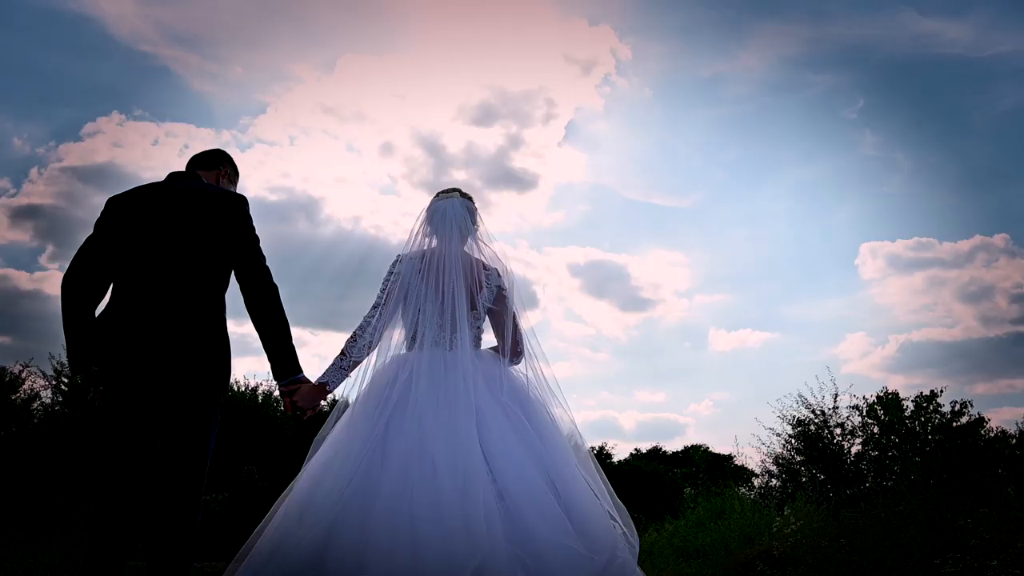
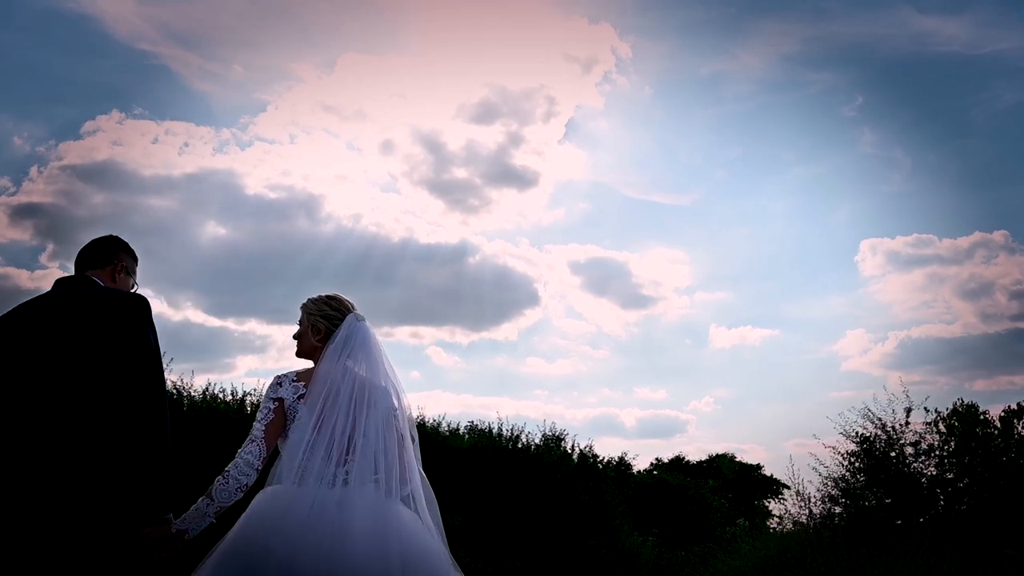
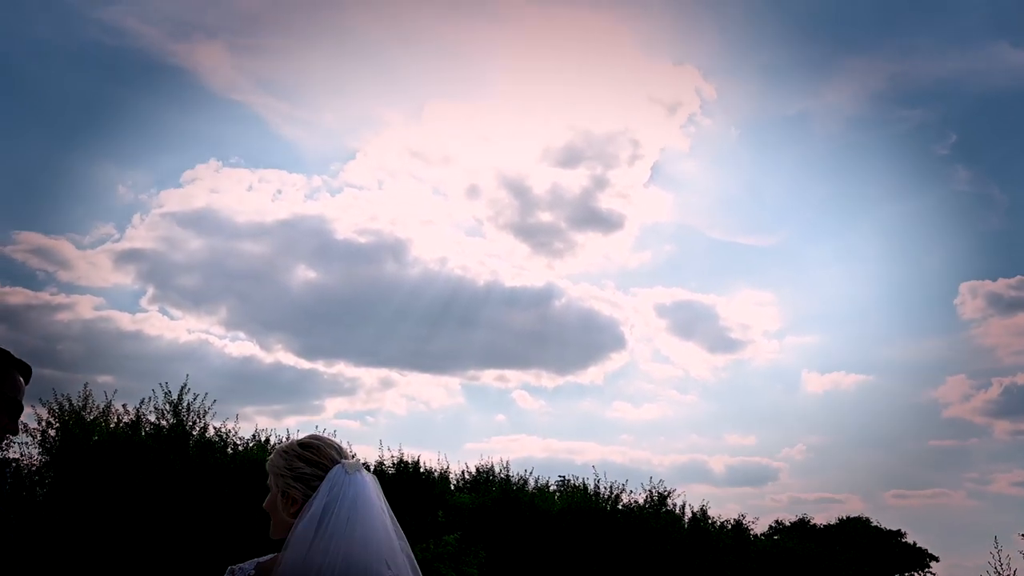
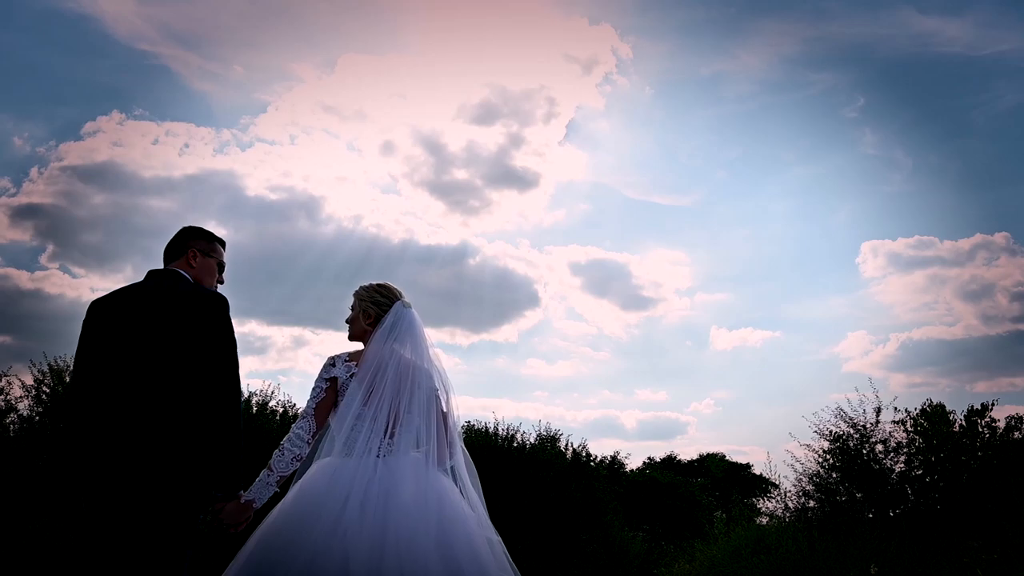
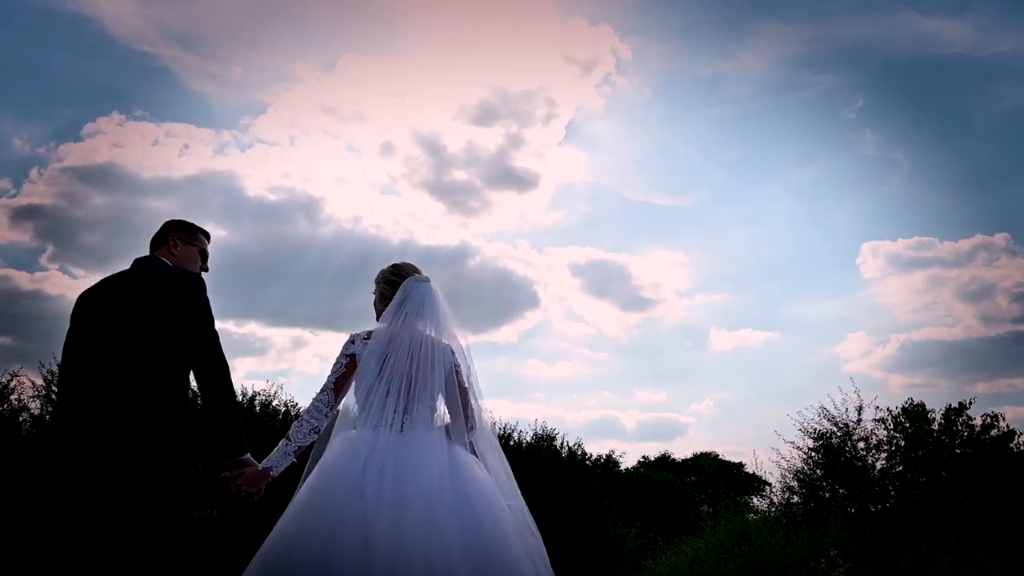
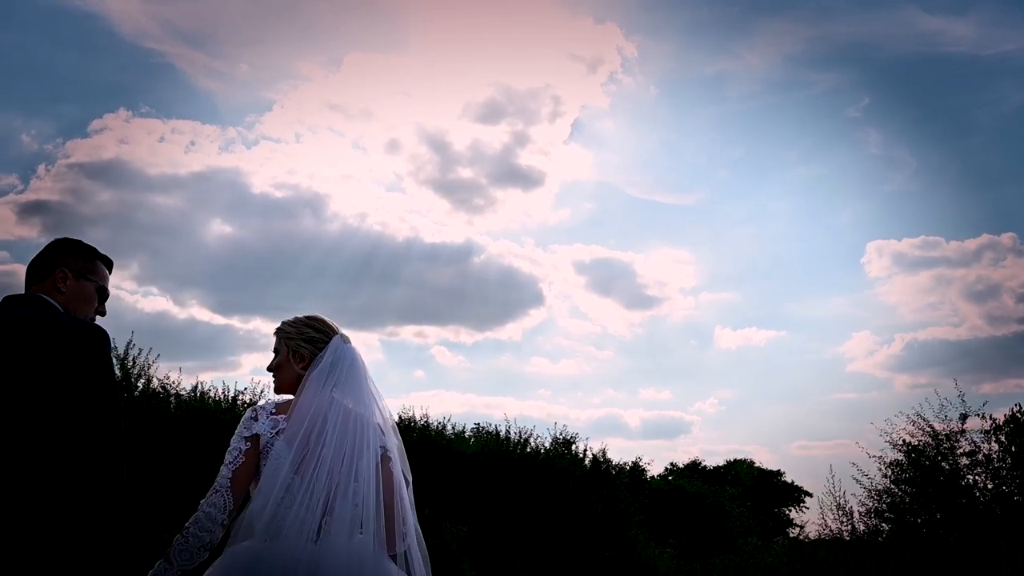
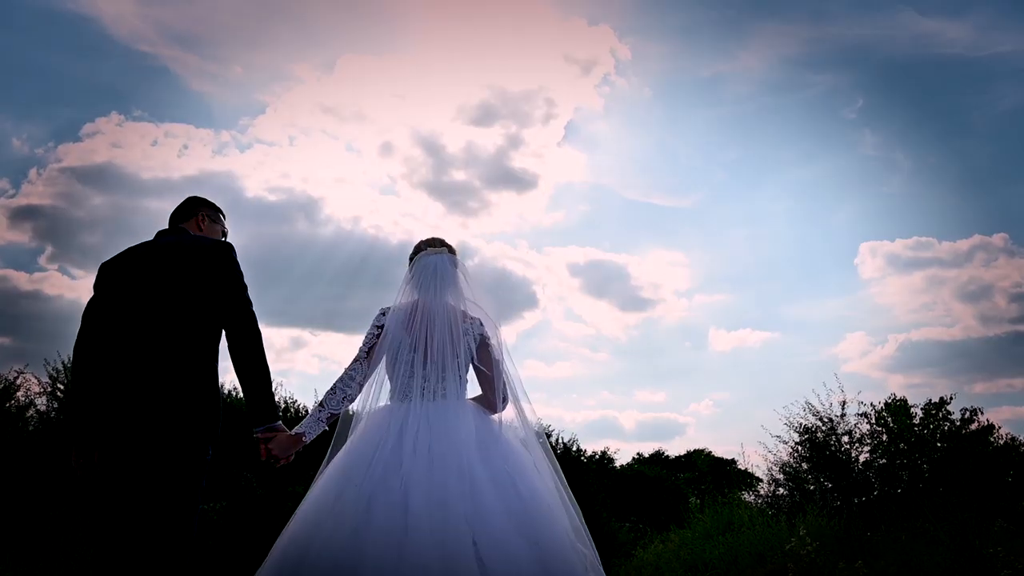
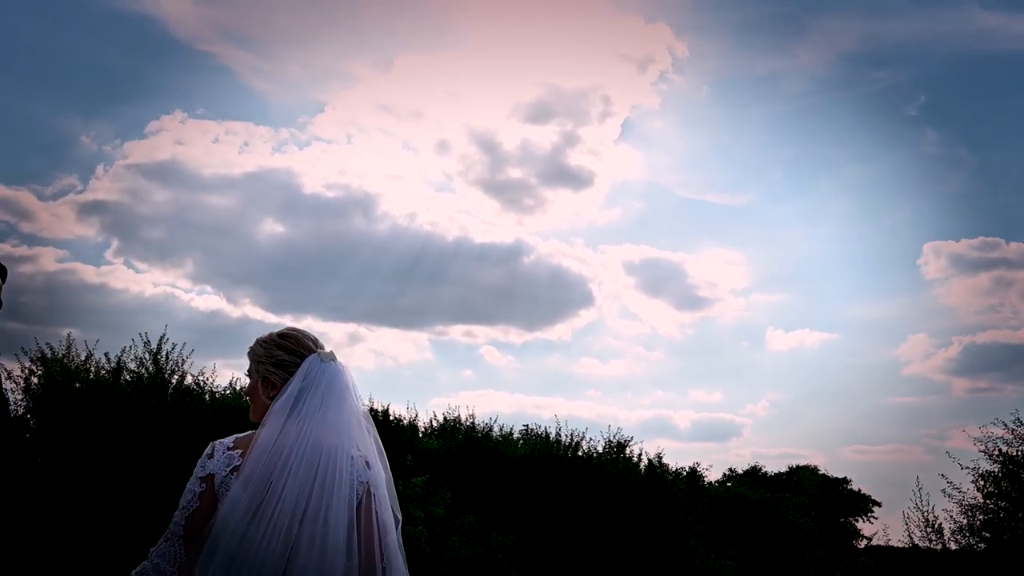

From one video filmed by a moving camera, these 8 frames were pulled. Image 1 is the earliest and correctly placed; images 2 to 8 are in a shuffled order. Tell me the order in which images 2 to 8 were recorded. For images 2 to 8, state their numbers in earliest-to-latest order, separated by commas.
7, 5, 4, 2, 6, 8, 3
